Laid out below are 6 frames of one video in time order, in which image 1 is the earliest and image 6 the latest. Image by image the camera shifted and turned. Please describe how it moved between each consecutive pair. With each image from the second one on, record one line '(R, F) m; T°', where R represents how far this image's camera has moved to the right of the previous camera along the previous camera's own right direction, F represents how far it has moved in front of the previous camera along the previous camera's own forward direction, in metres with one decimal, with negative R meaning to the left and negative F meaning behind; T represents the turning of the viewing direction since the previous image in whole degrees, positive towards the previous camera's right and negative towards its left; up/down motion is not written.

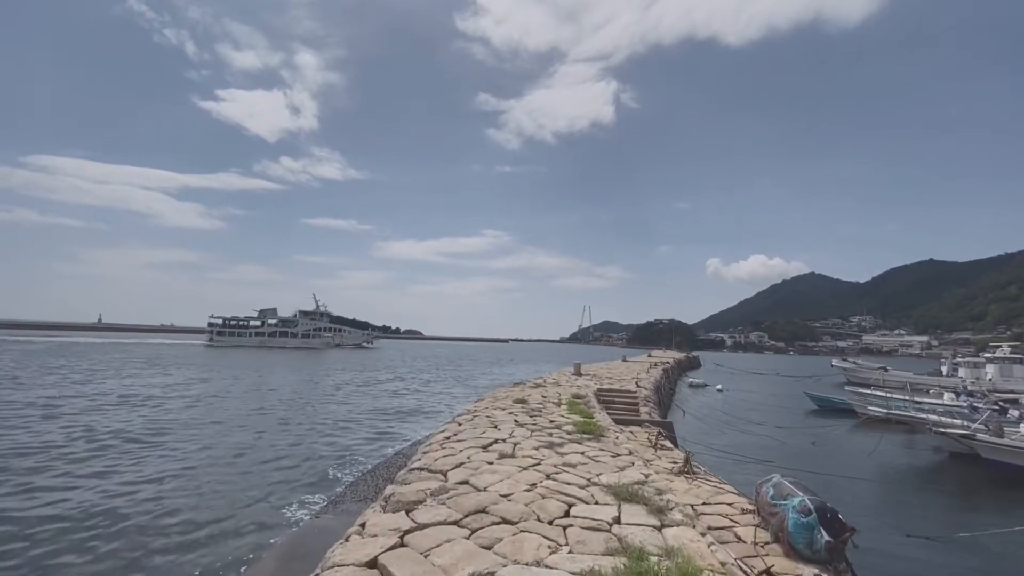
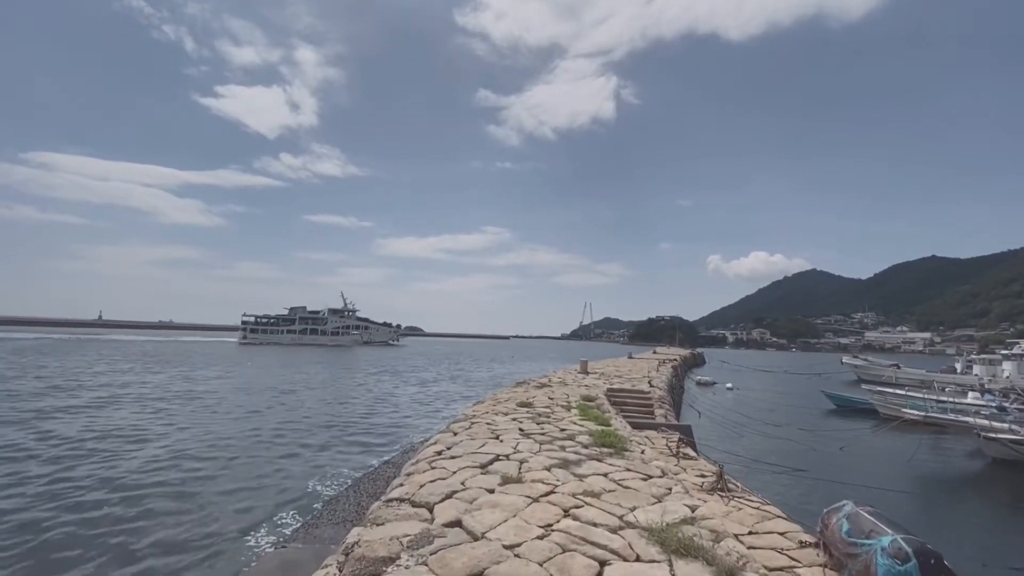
(-0.1, +1.4) m; 0°
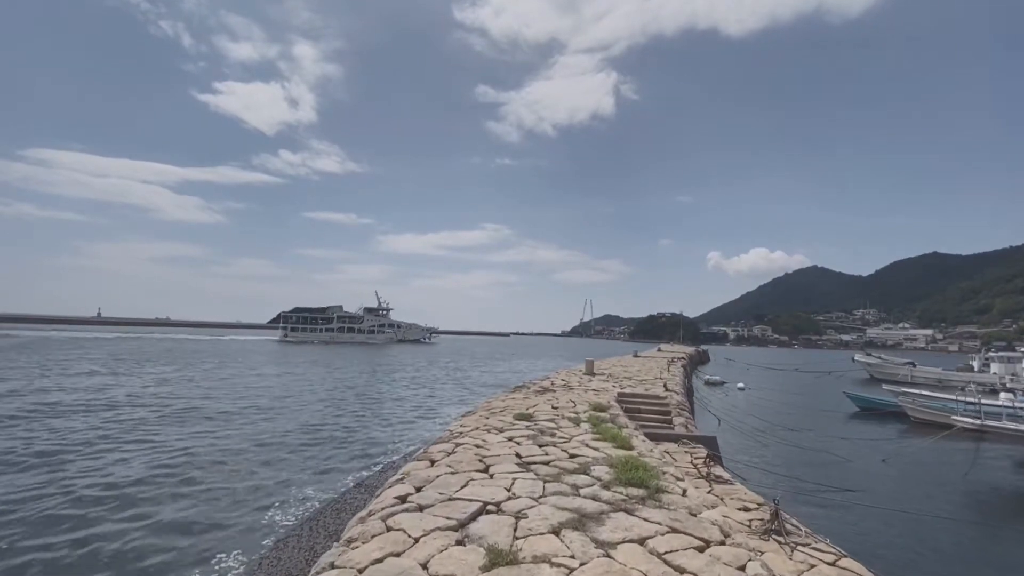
(+0.1, +1.8) m; 0°
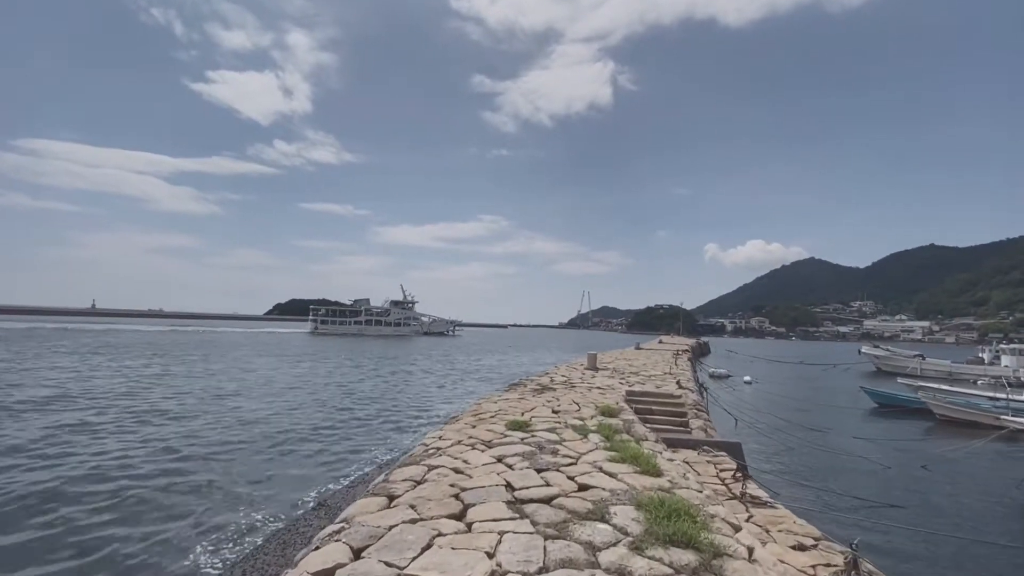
(+0.1, +1.6) m; 0°
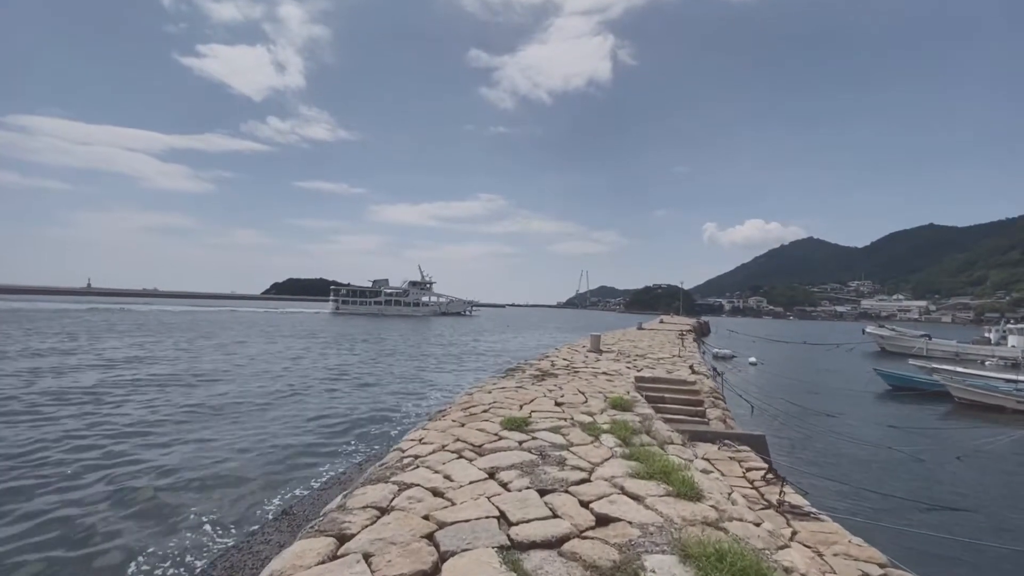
(0.0, +1.2) m; 0°
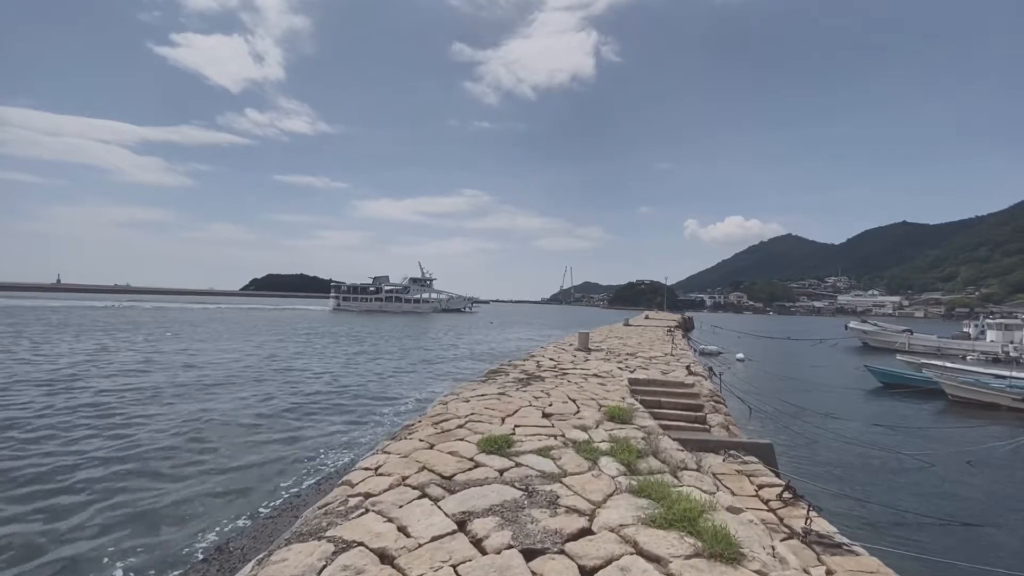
(0.0, +1.0) m; +2°
